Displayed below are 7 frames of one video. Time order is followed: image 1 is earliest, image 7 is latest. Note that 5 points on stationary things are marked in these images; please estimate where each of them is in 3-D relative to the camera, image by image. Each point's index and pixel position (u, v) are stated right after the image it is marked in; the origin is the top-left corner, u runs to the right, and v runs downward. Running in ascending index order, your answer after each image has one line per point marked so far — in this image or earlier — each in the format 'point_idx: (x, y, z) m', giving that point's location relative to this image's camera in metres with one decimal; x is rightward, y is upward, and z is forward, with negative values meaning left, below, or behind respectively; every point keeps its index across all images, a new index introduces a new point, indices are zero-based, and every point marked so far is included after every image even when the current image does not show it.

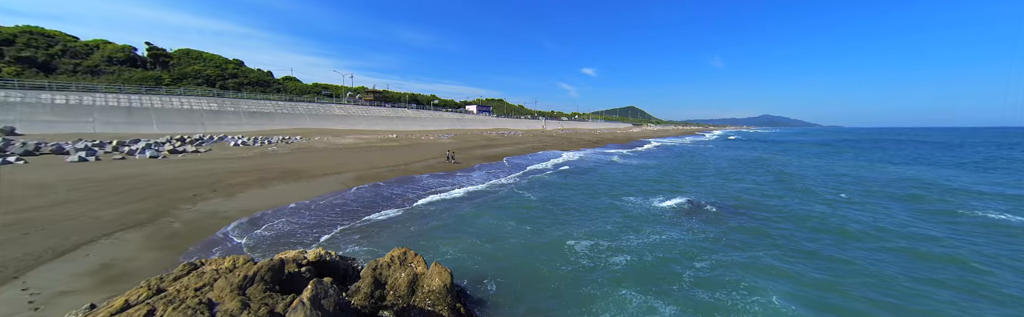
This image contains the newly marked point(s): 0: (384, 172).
0: (-7.1, -0.8, +15.9) m
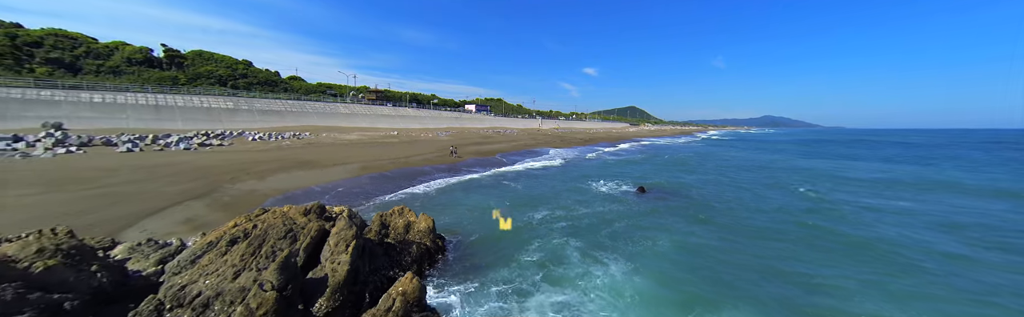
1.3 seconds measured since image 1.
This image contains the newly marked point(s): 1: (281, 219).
0: (-8.0, -0.4, +18.2) m
1: (-4.1, -1.1, +5.0) m
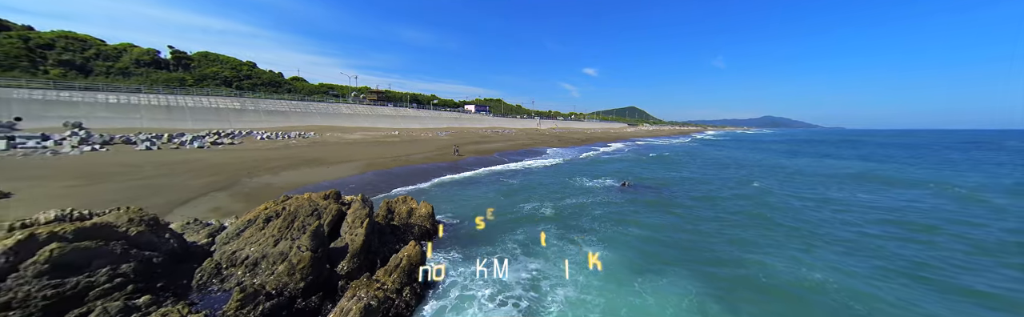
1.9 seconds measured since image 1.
0: (-8.3, -0.3, +19.3) m
1: (-4.4, -0.9, +6.1) m
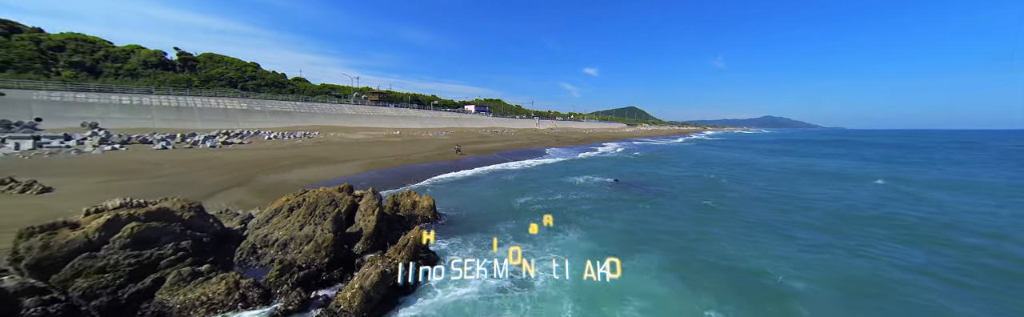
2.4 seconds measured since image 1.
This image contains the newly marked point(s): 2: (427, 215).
0: (-8.5, -0.2, +20.2) m
1: (-4.6, -0.9, +7.0) m
2: (-2.4, -1.6, +8.2) m
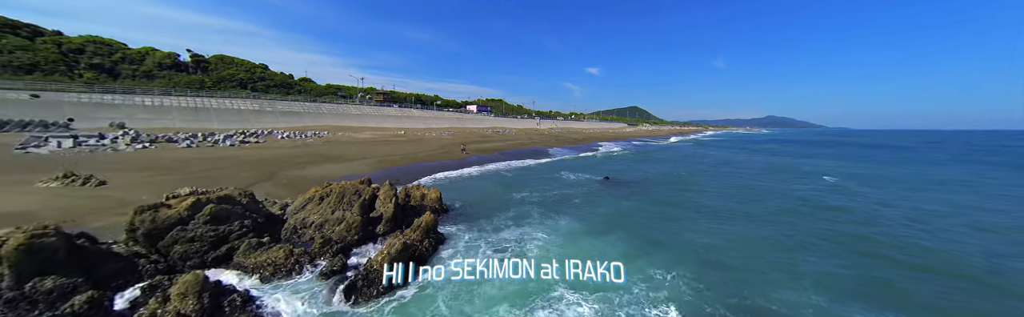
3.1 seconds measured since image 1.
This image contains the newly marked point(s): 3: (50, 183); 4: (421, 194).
0: (-8.6, -0.1, +21.5) m
1: (-4.7, -0.8, +8.3) m
2: (-2.6, -1.6, +9.6) m
3: (-16.8, -0.9, +10.4) m
4: (-3.1, -1.2, +9.7) m
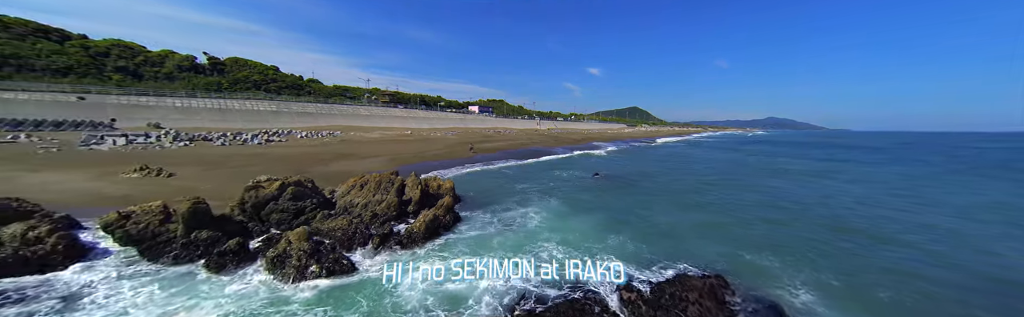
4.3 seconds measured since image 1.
0: (-8.5, +0.1, +23.7) m
1: (-4.7, -0.6, +10.5) m
2: (-2.6, -1.4, +11.7) m
3: (-16.8, -0.7, +12.6) m
4: (-3.1, -1.1, +11.9) m
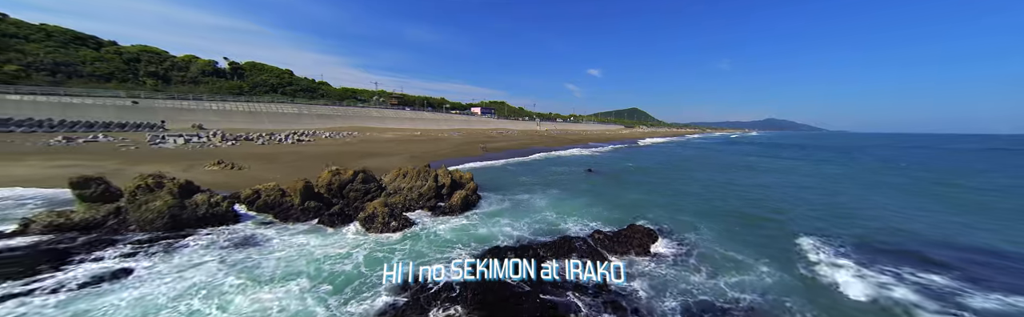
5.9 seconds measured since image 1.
0: (-8.2, +0.3, +26.8) m
1: (-4.4, -0.4, +13.6) m
2: (-2.2, -1.2, +14.8) m
3: (-16.5, -0.5, +15.7) m
4: (-2.7, -0.9, +14.9) m
